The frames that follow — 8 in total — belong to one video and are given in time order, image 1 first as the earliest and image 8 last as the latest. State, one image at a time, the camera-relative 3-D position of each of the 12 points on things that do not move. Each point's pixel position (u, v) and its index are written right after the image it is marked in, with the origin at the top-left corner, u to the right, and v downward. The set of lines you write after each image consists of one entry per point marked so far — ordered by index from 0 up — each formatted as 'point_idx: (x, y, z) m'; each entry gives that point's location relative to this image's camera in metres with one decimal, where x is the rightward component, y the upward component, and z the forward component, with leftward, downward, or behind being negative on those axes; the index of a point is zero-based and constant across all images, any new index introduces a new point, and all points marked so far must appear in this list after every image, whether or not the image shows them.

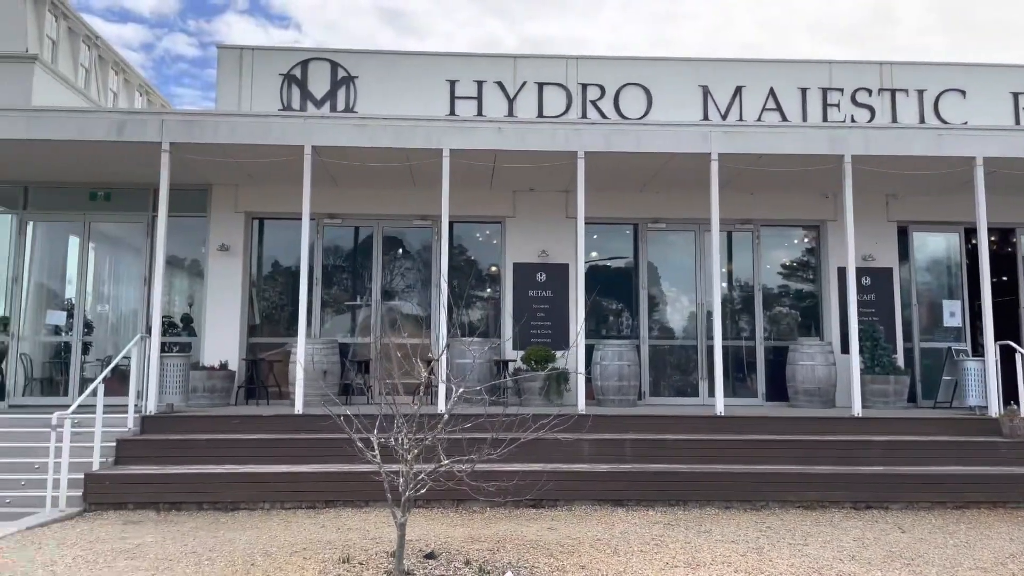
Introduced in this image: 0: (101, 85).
0: (-9.0, +4.5, +17.8) m
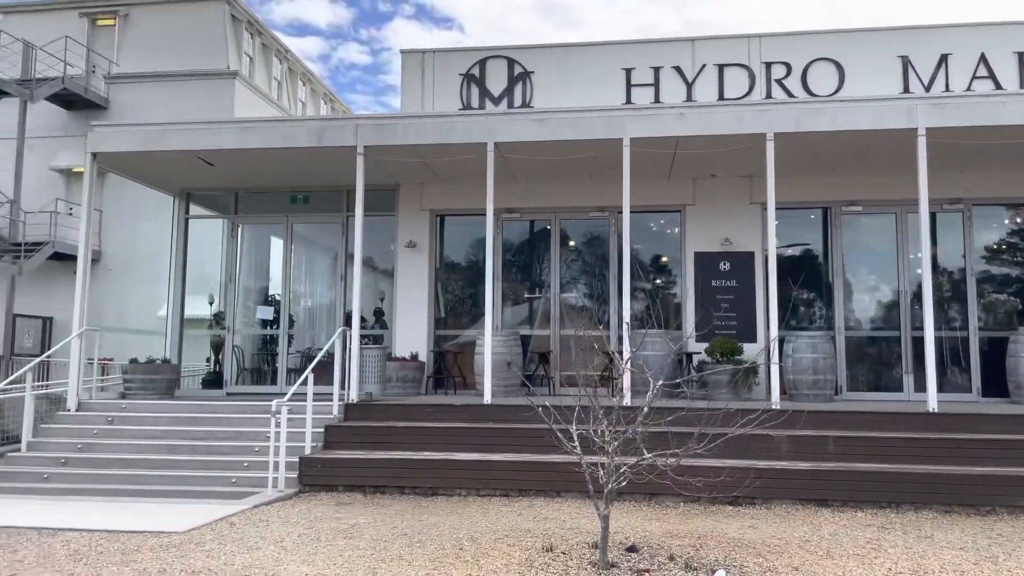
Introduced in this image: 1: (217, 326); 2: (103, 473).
0: (-5.2, +4.5, +19.1) m
1: (-4.1, -0.5, +11.2) m
2: (-3.9, -1.8, +7.8) m
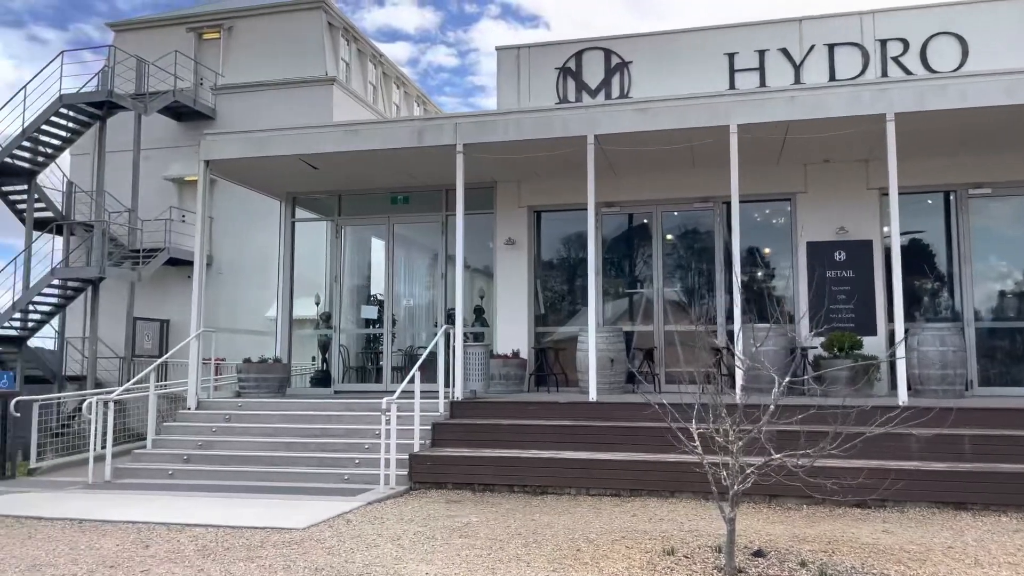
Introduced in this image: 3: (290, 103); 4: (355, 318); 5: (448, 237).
0: (-3.0, +4.5, +19.4) m
1: (-2.7, -0.5, +11.5) m
2: (-2.8, -1.8, +8.0) m
3: (-4.3, +3.6, +15.7) m
4: (-2.2, -0.4, +11.5) m
5: (-0.9, +0.7, +11.2) m
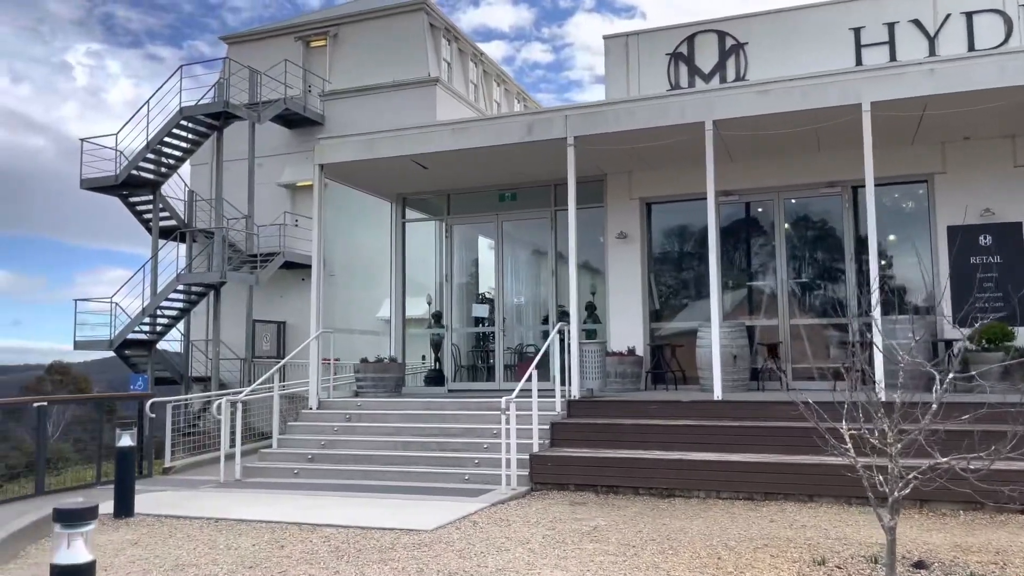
0: (-0.6, +4.6, +19.4) m
1: (-1.1, -0.5, +11.5) m
2: (-1.7, -1.8, +8.1) m
3: (-2.3, +3.6, +15.9) m
4: (-0.7, -0.4, +11.5) m
5: (+0.6, +0.7, +11.0) m
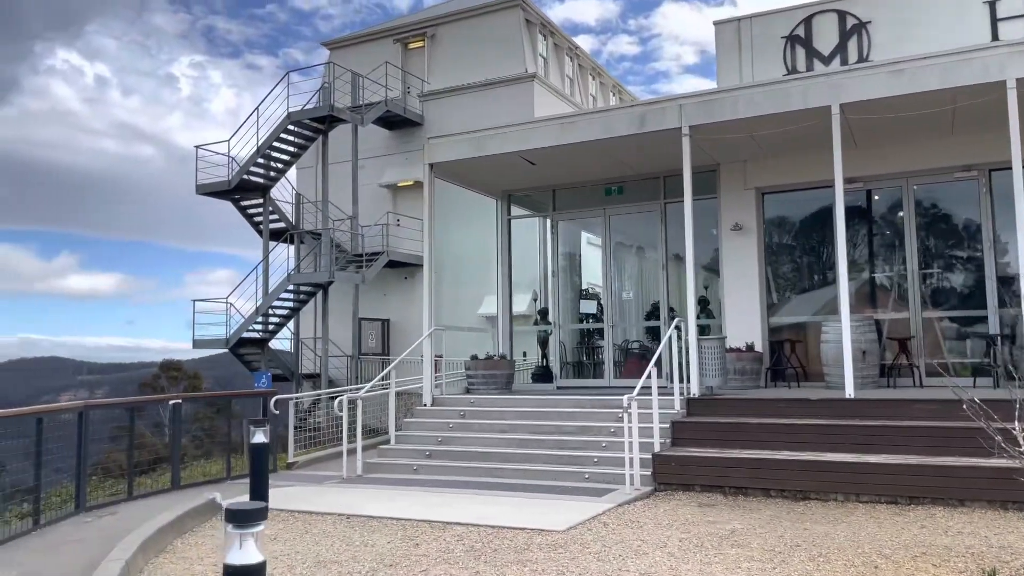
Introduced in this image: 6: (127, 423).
0: (+1.7, +4.7, +19.2) m
1: (+0.4, -0.5, +11.4) m
2: (-0.5, -1.8, +8.1) m
3: (-0.4, +3.6, +15.9) m
4: (+0.9, -0.4, +11.4) m
5: (+2.1, +0.8, +10.8) m
6: (-3.5, -1.2, +7.4) m
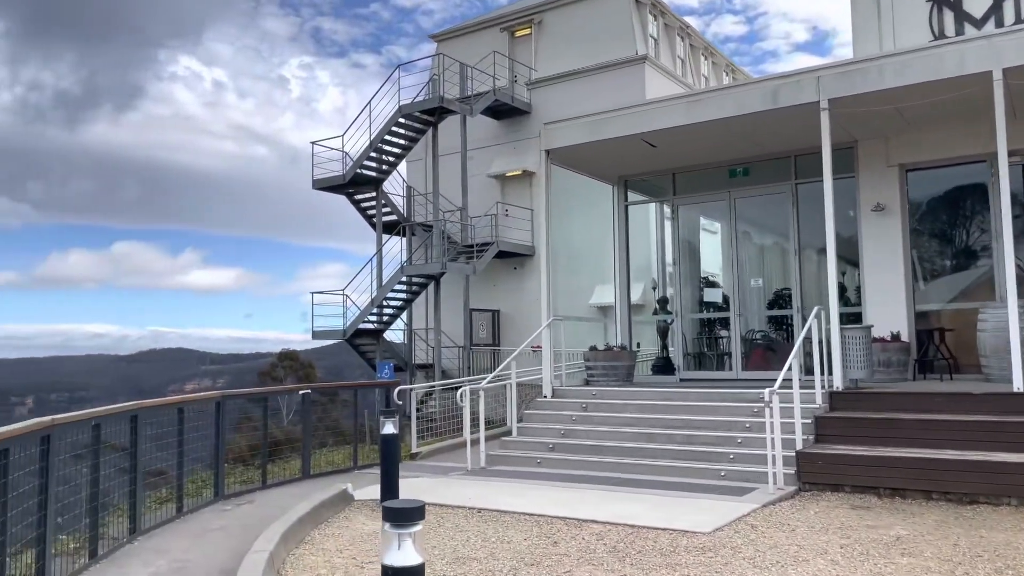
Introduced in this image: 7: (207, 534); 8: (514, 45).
0: (+4.2, +4.9, +18.6) m
1: (+2.1, -0.3, +11.0) m
2: (+0.8, -1.7, +7.8) m
3: (+1.7, +3.8, +15.5) m
4: (+2.5, -0.2, +10.9) m
5: (+3.6, +1.0, +10.2) m
6: (-2.3, -1.1, +7.5) m
7: (-2.1, -1.7, +5.7) m
8: (+0.1, +5.1, +17.1) m
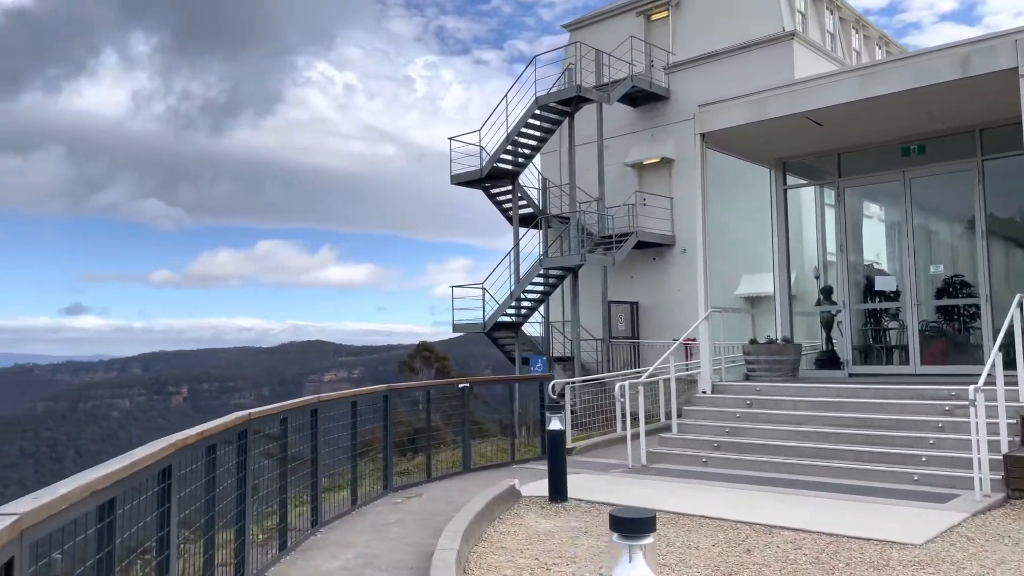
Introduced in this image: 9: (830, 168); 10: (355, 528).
0: (+7.2, +5.2, +17.5) m
1: (+4.0, -0.2, +10.4) m
2: (+2.3, -1.6, +7.4) m
3: (+4.3, +4.0, +14.8) m
4: (+4.4, 0.0, +10.2) m
5: (+5.4, +1.1, +9.3) m
6: (-0.8, -1.1, +7.5) m
7: (-0.9, -1.7, +5.7) m
8: (+2.8, +5.3, +16.6) m
9: (+4.1, +1.5, +10.5) m
10: (-1.1, -1.7, +5.8) m
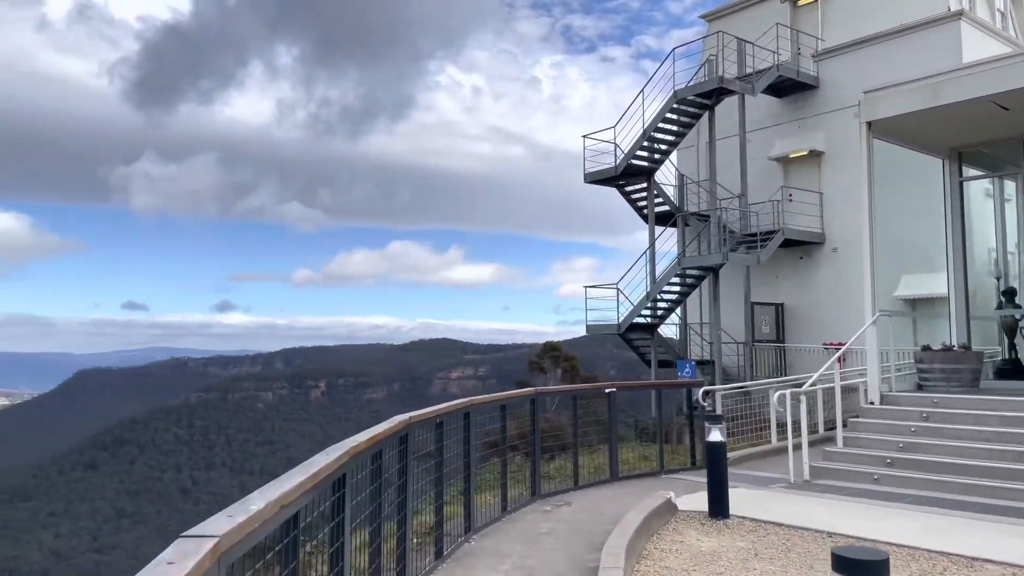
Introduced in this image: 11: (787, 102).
0: (+9.9, +5.2, +15.9) m
1: (+5.7, -0.2, +9.4) m
2: (+3.6, -1.6, +6.7) m
3: (+6.7, +4.0, +13.7) m
4: (+6.1, -0.1, +9.2) m
5: (+6.9, +1.1, +8.1) m
6: (+0.5, -1.1, +7.3) m
7: (+0.2, -1.7, +5.5) m
8: (+5.5, +5.3, +15.7) m
9: (+5.8, +1.5, +9.5) m
10: (0.0, -1.7, +5.6) m
11: (+5.2, +3.5, +15.4) m
